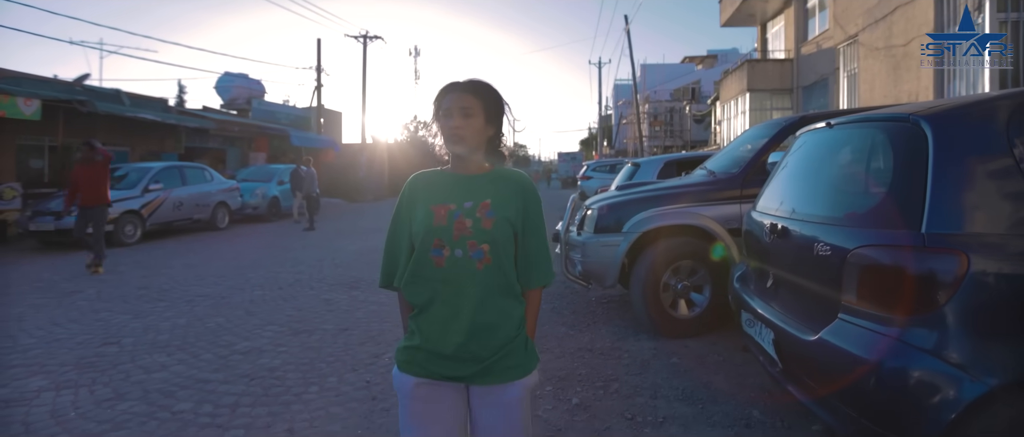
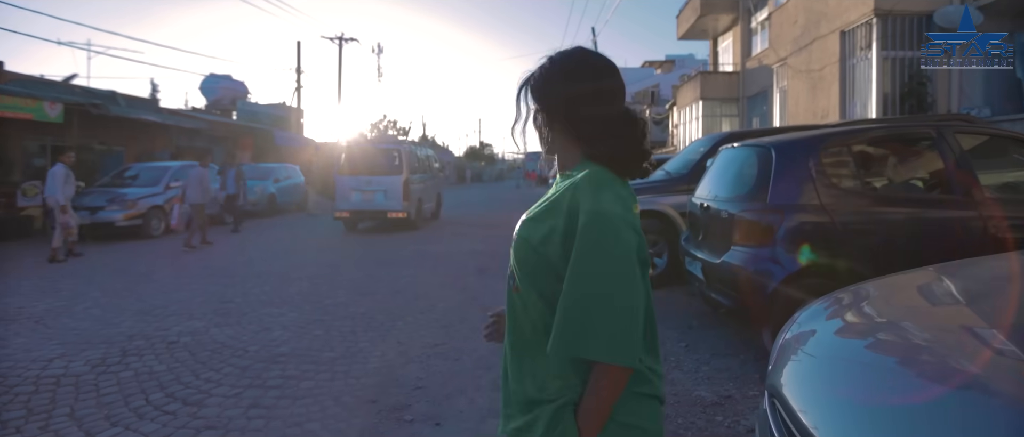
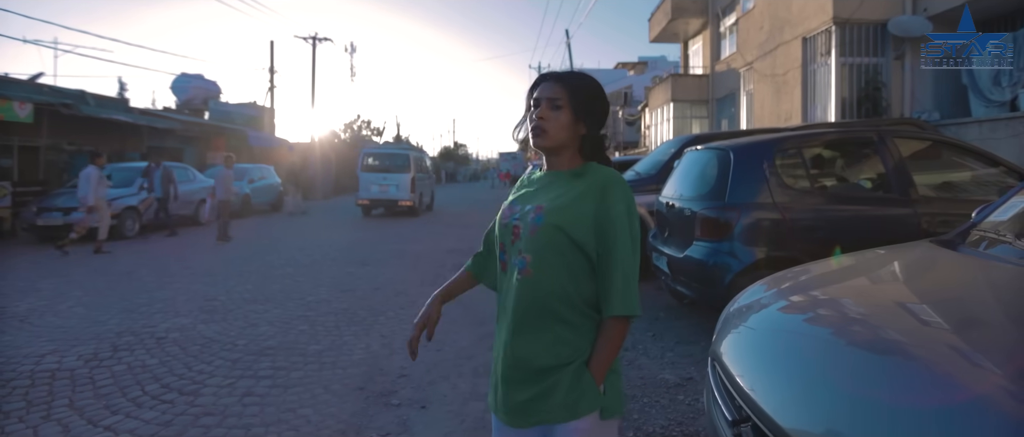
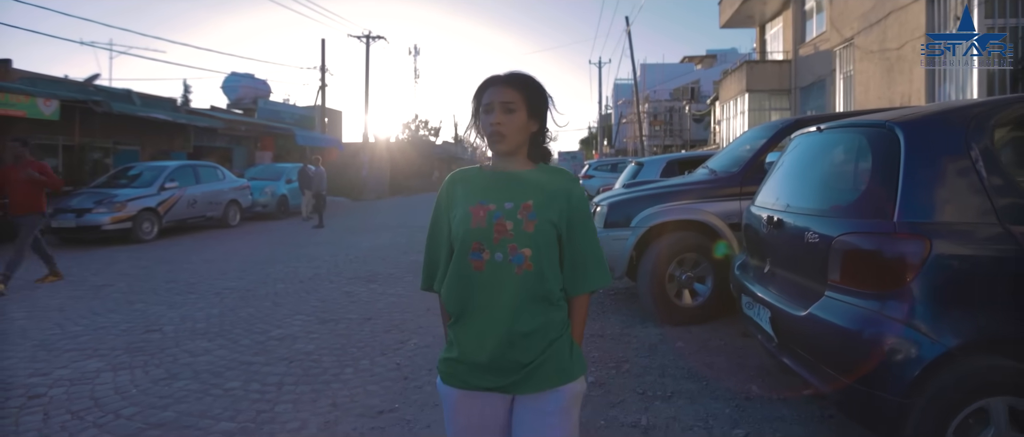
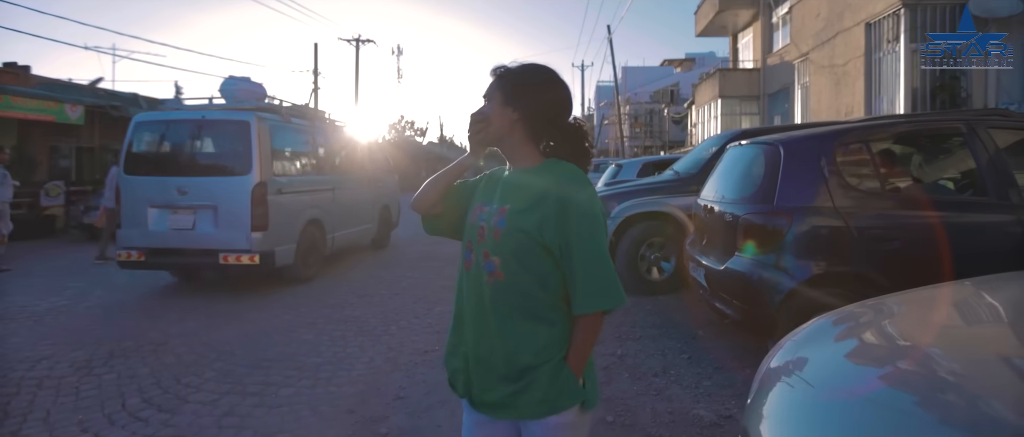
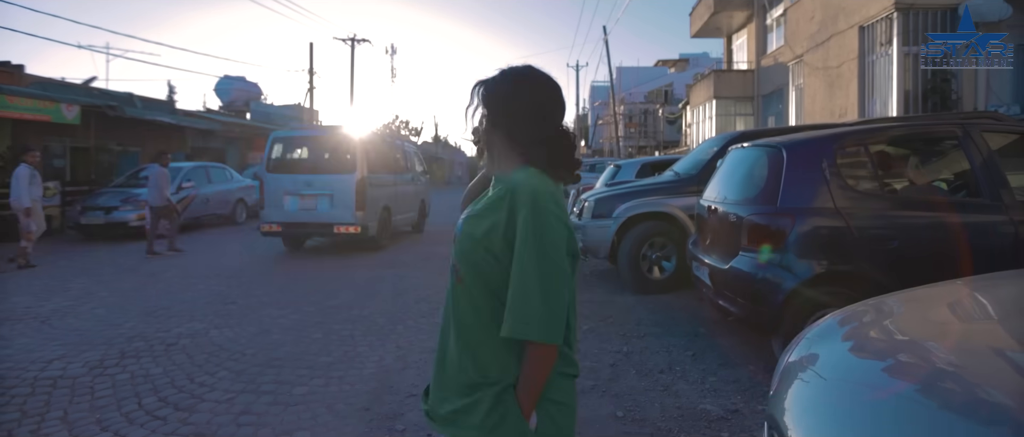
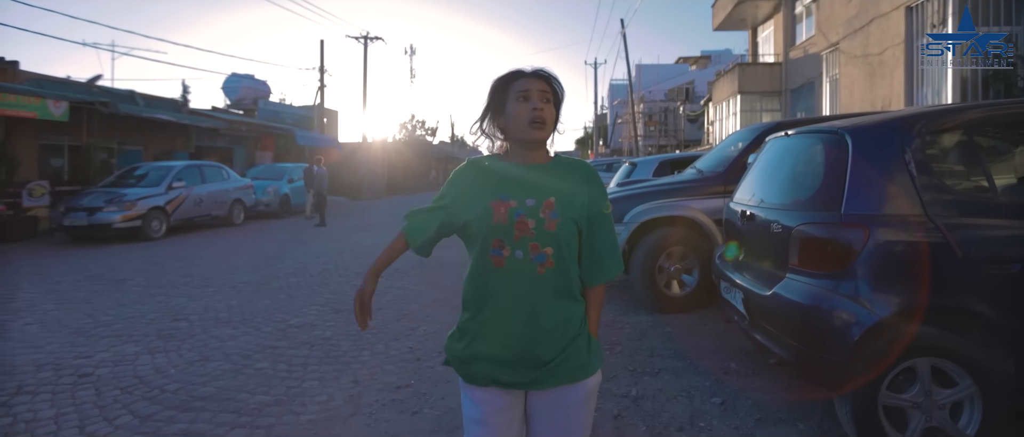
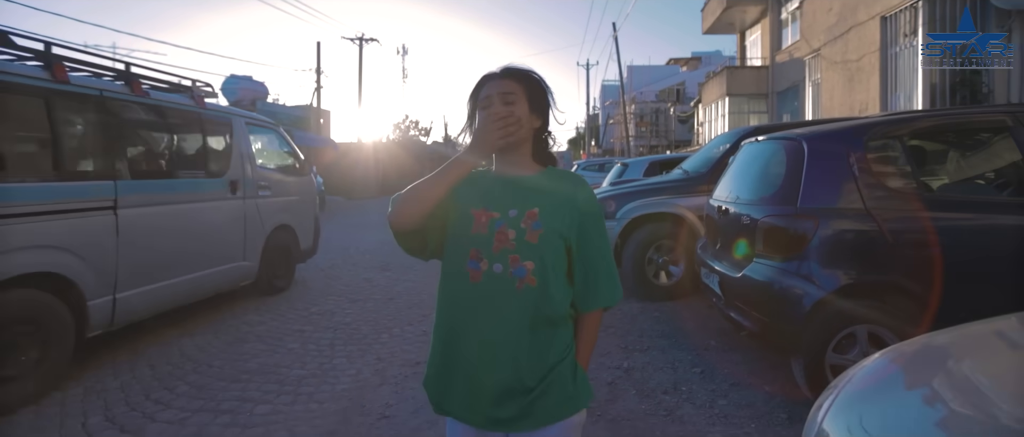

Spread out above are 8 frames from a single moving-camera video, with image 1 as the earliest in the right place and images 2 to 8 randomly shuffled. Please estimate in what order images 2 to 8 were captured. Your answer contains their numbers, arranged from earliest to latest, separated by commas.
4, 7, 8, 5, 6, 2, 3
